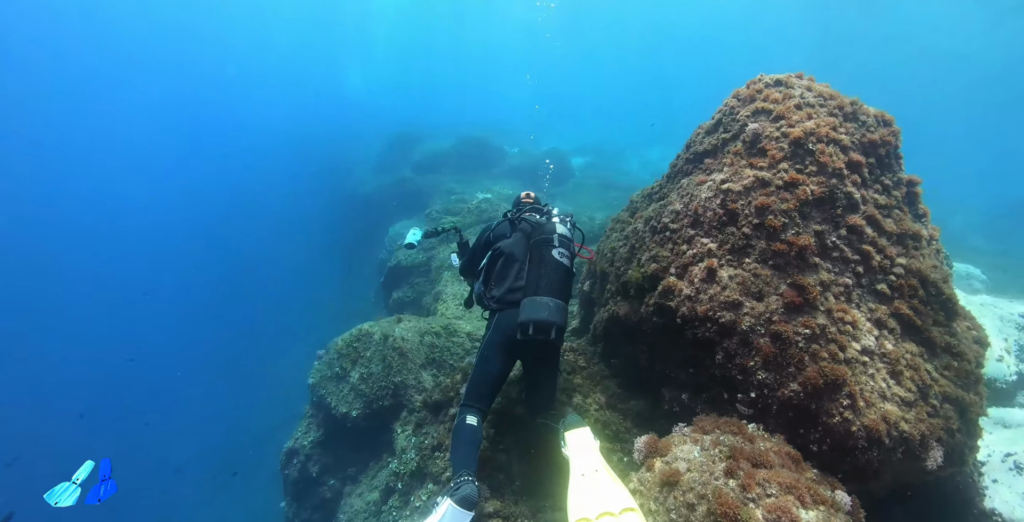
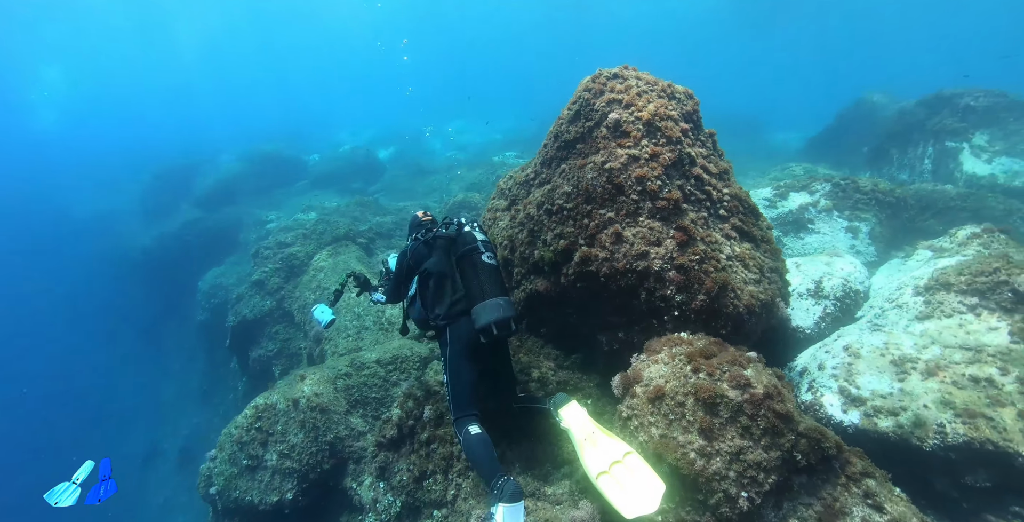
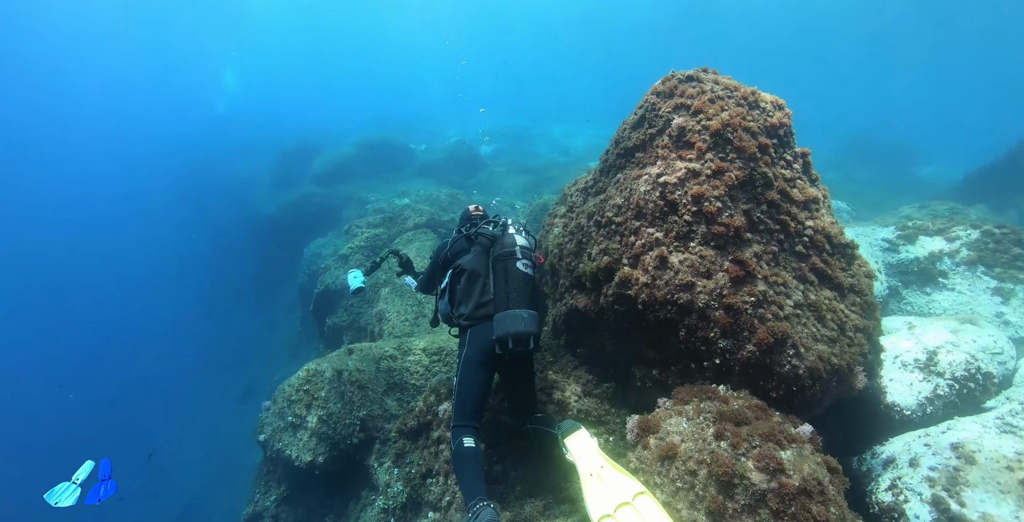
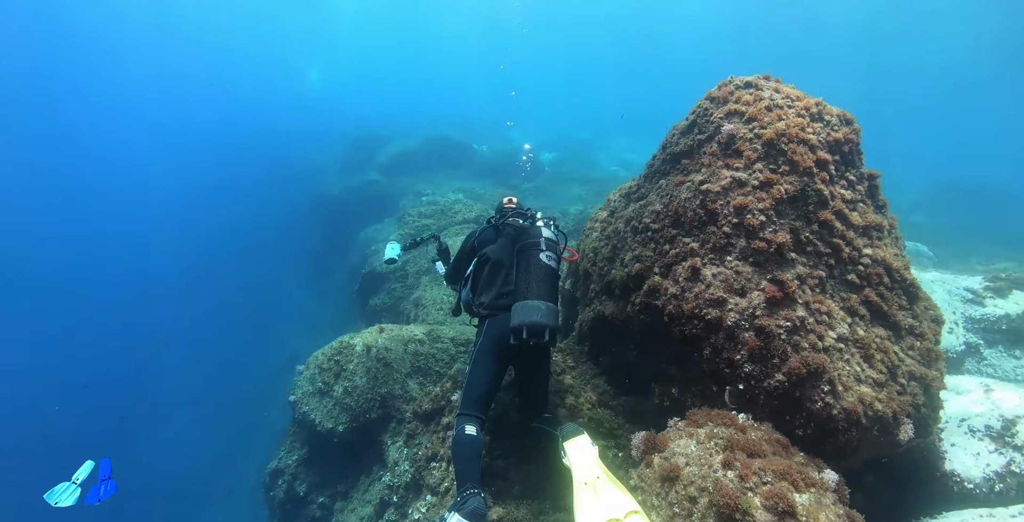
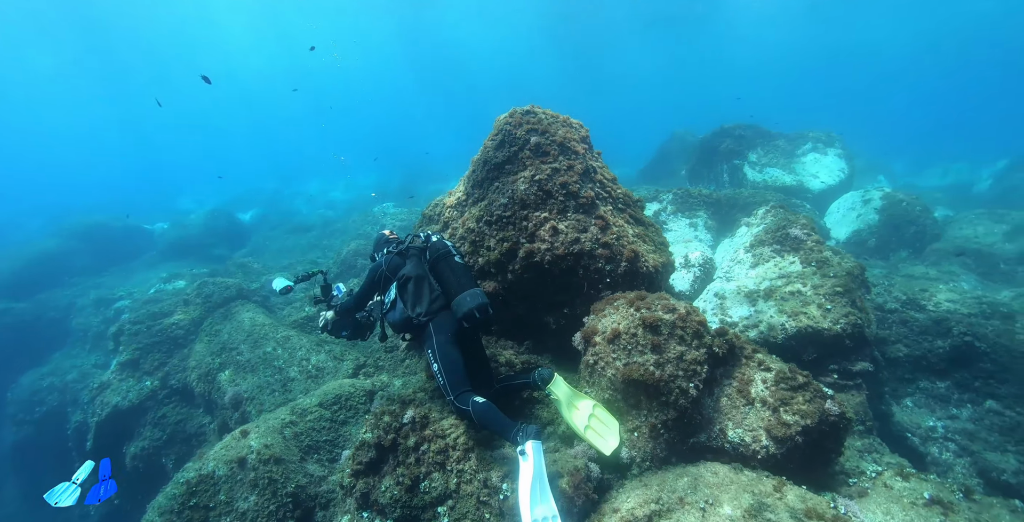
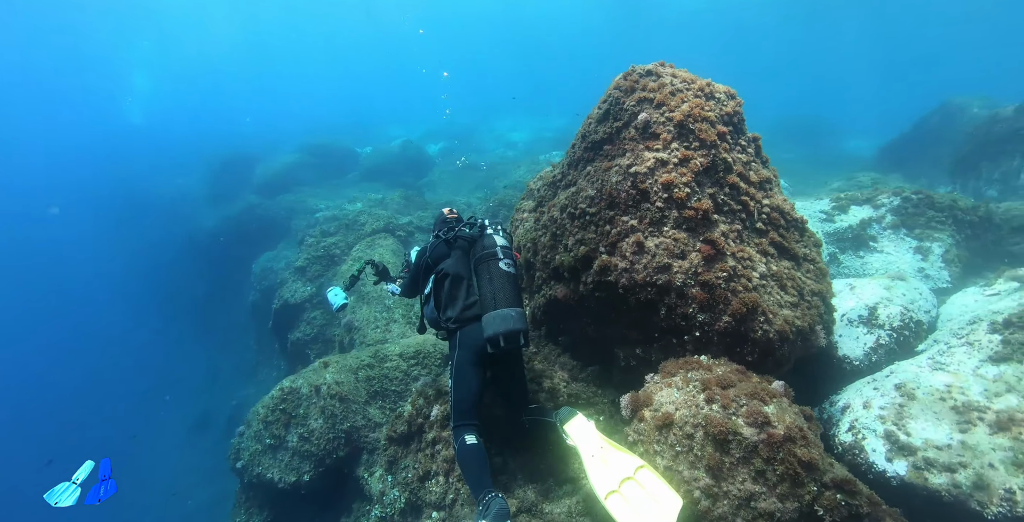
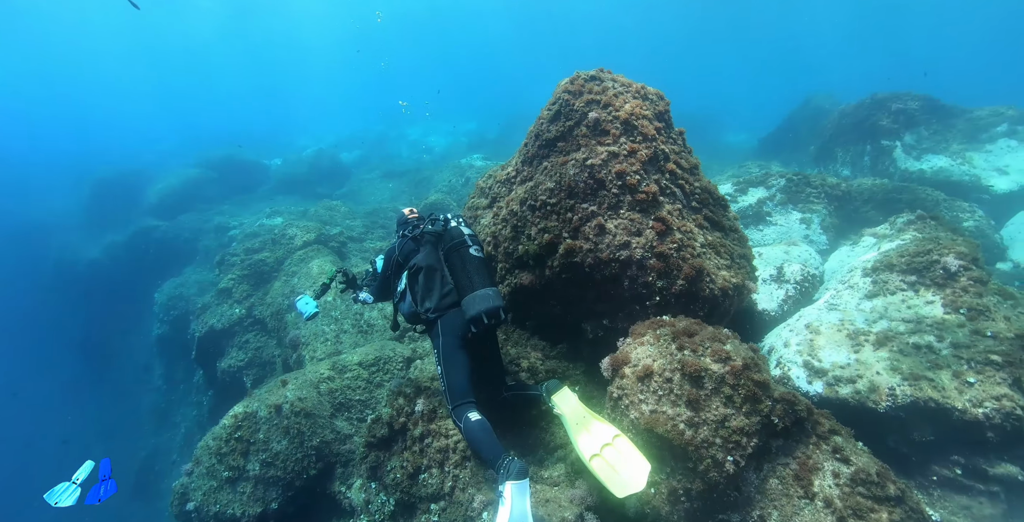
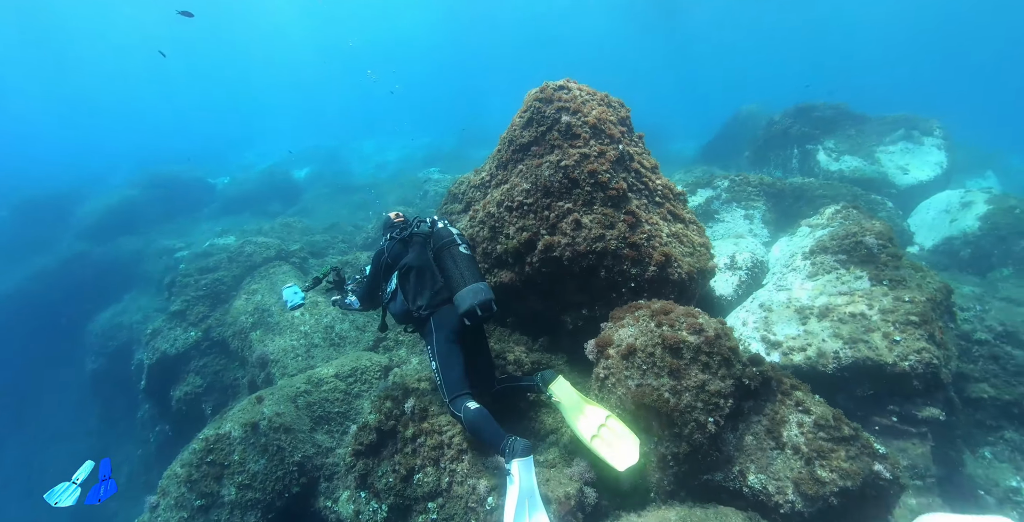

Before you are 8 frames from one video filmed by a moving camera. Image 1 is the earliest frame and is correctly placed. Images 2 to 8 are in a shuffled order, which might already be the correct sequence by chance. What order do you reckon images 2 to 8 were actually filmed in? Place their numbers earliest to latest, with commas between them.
4, 3, 6, 2, 7, 8, 5
